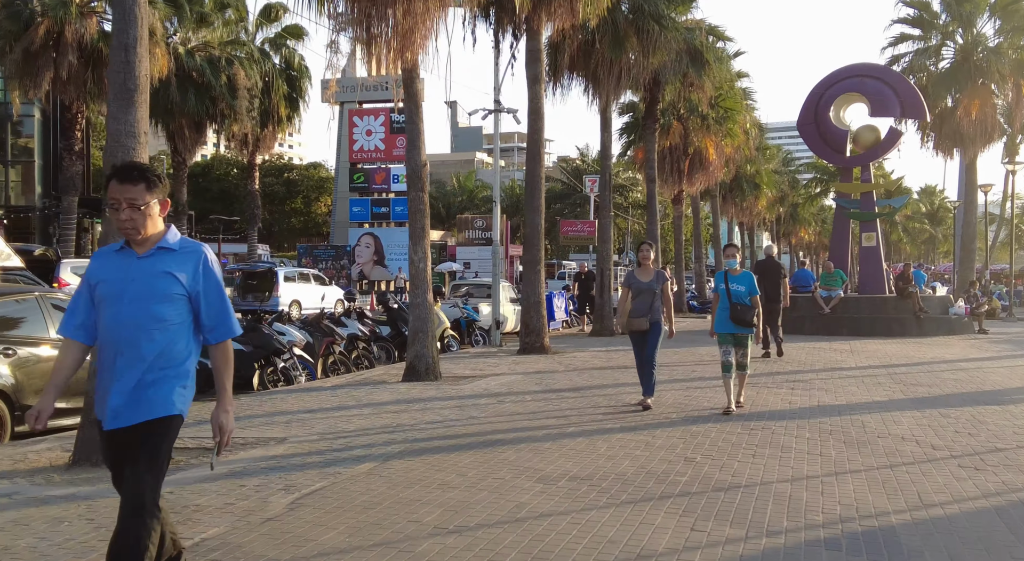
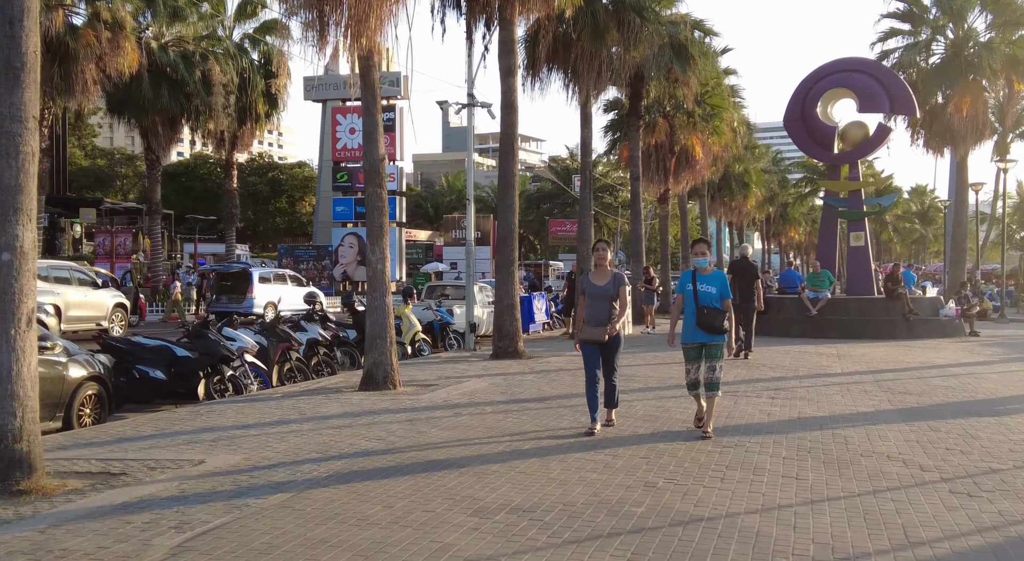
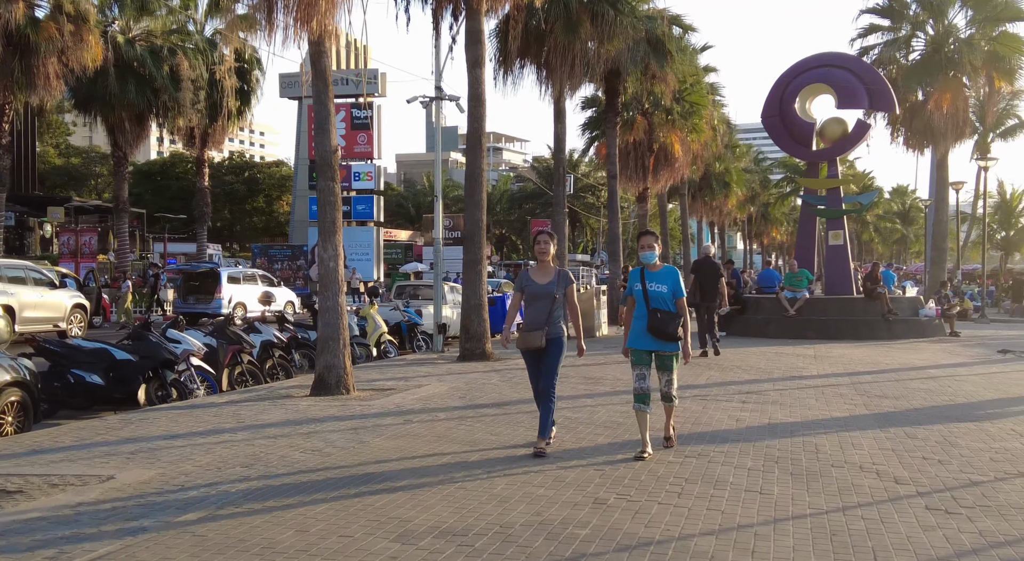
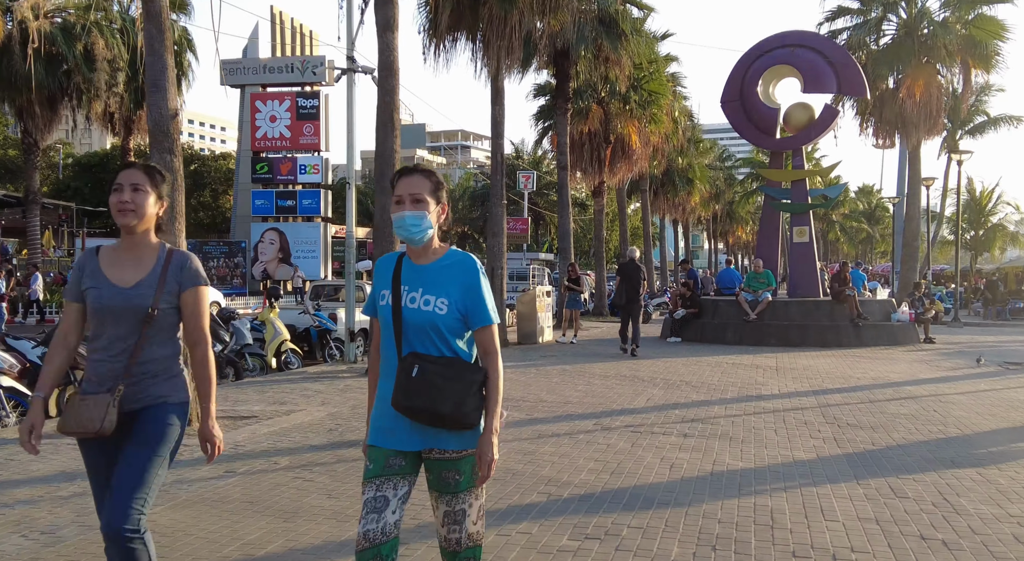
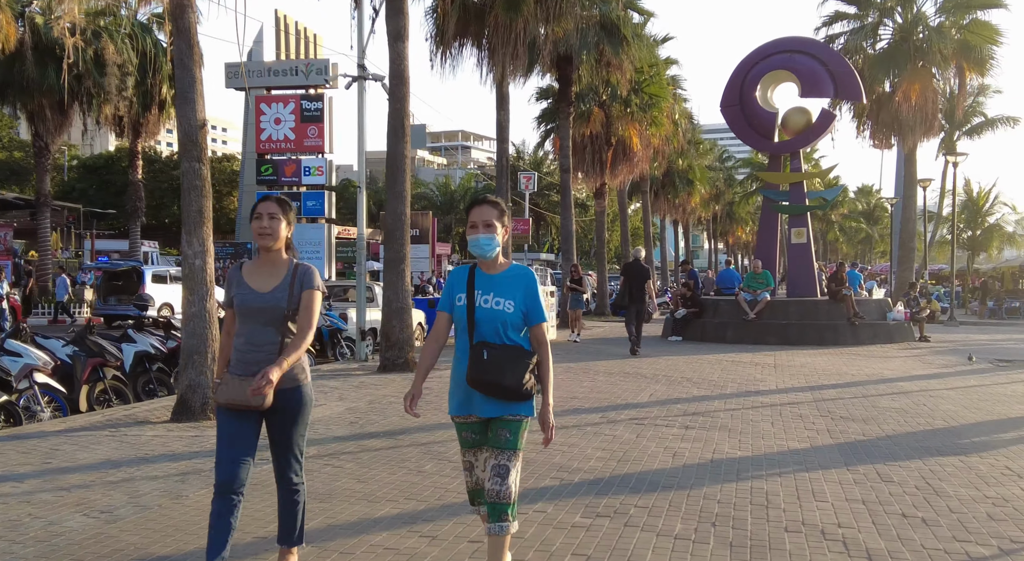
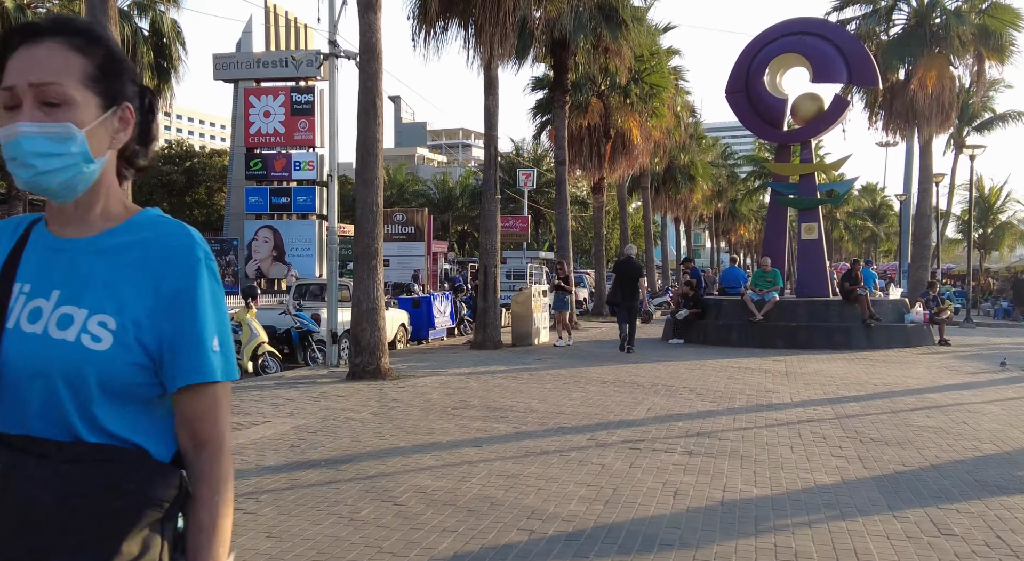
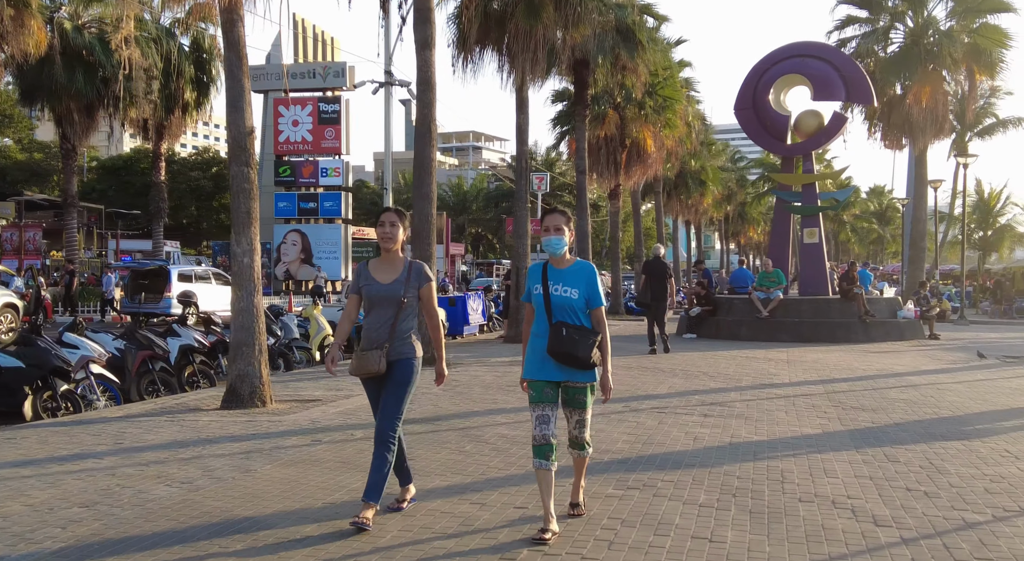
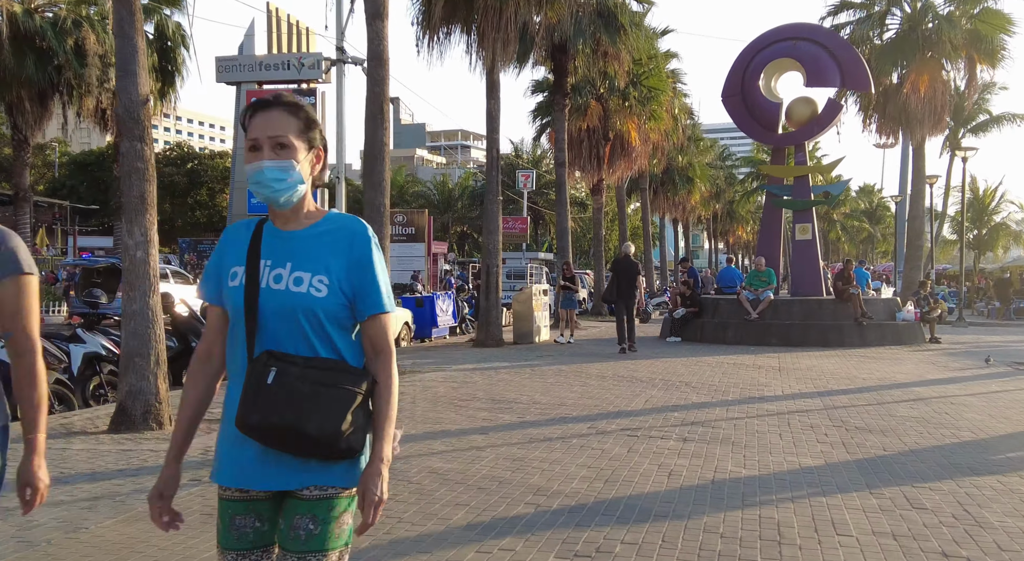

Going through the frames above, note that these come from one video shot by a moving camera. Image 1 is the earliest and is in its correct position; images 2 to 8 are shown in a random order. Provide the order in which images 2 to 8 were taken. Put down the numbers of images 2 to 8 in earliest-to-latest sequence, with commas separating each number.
2, 3, 7, 5, 4, 8, 6
